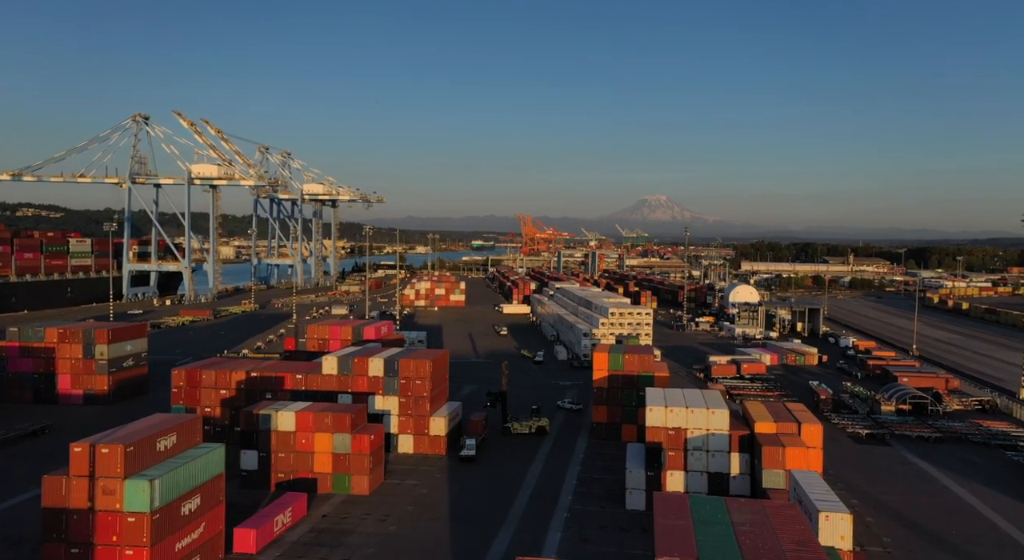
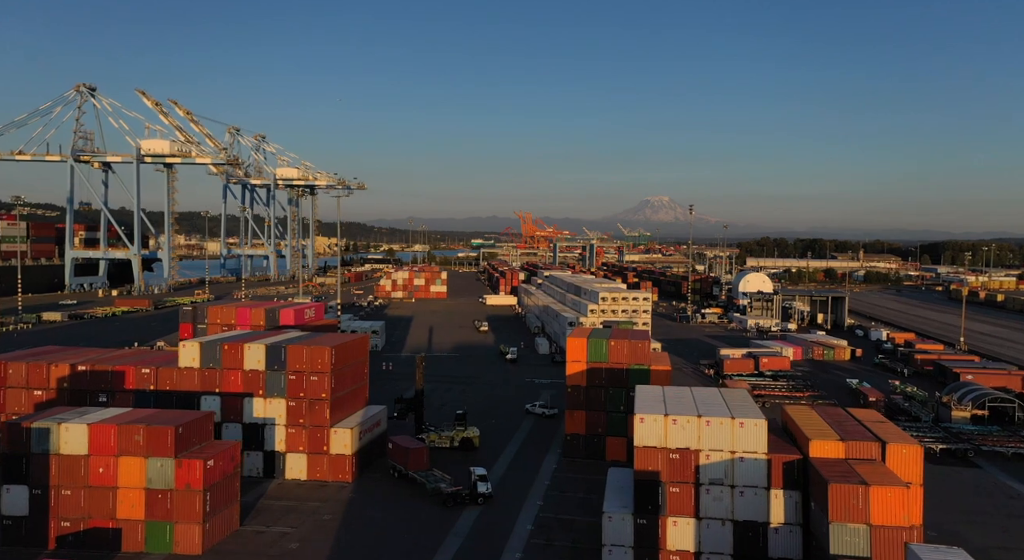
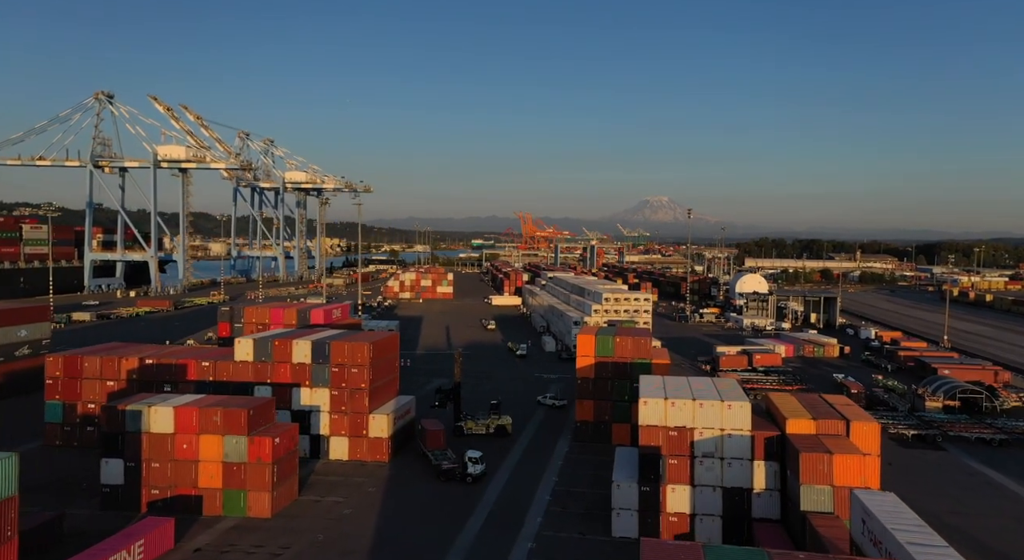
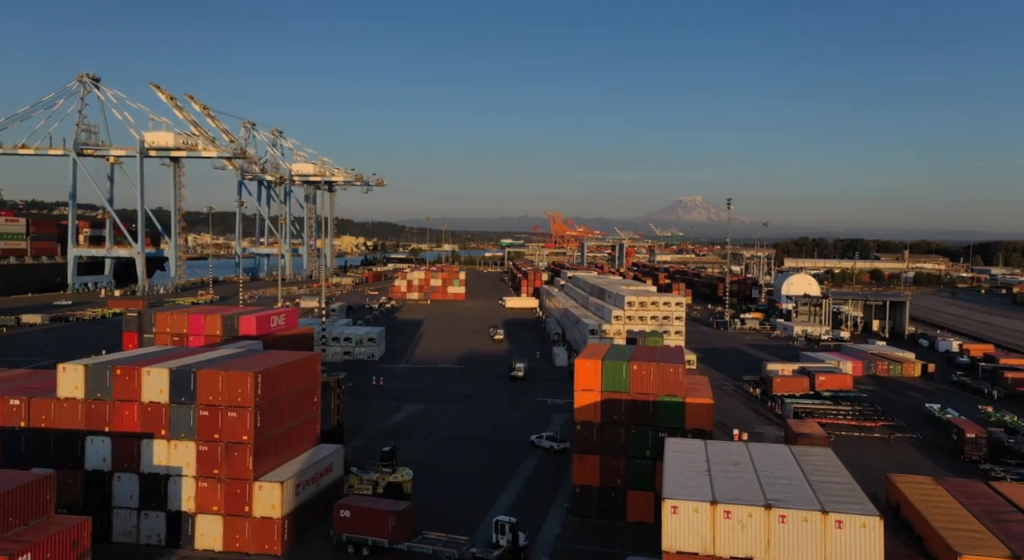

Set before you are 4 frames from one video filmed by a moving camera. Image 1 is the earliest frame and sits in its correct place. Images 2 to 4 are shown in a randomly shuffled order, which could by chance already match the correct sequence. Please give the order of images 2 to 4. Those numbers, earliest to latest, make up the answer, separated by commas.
3, 2, 4
